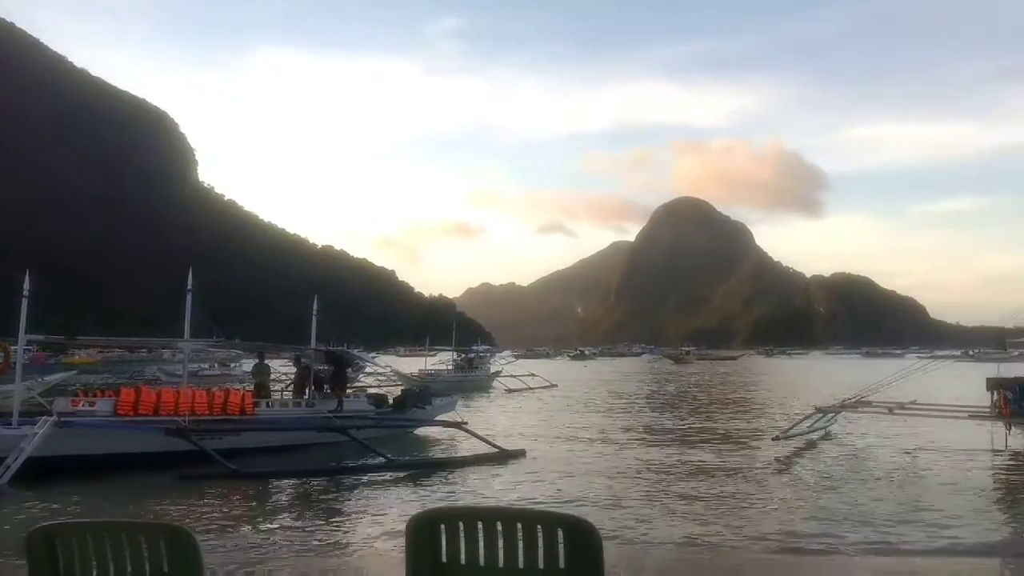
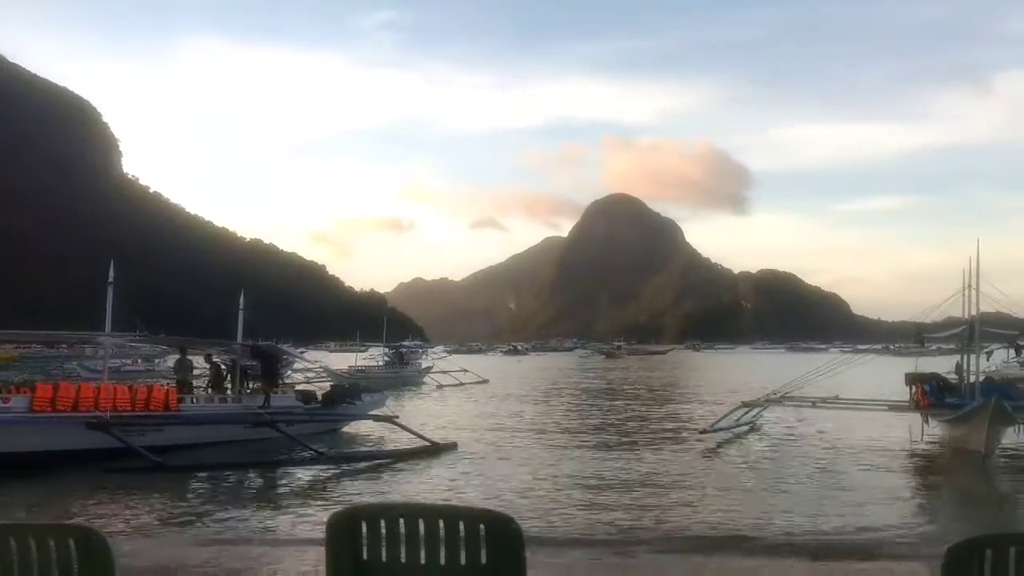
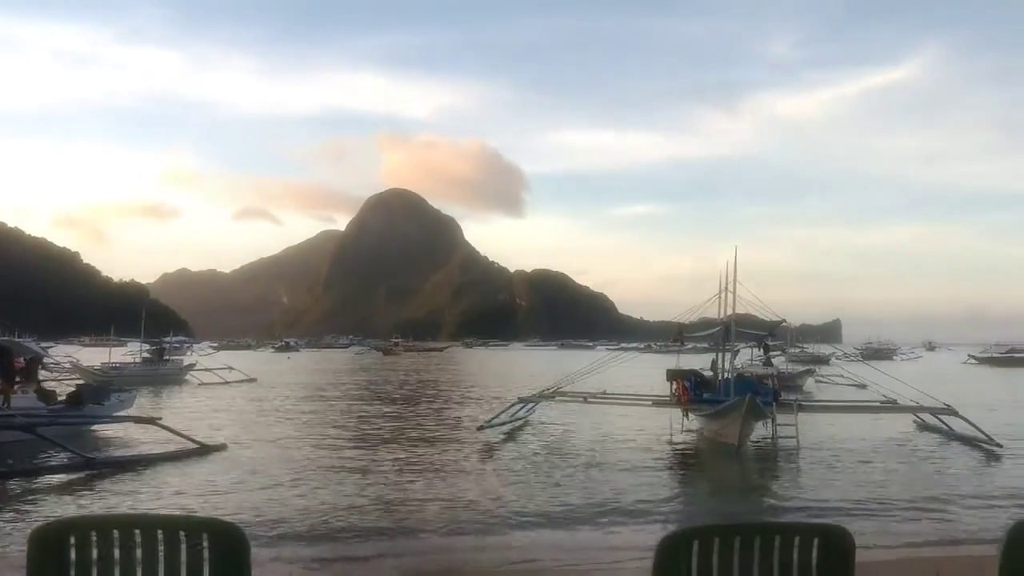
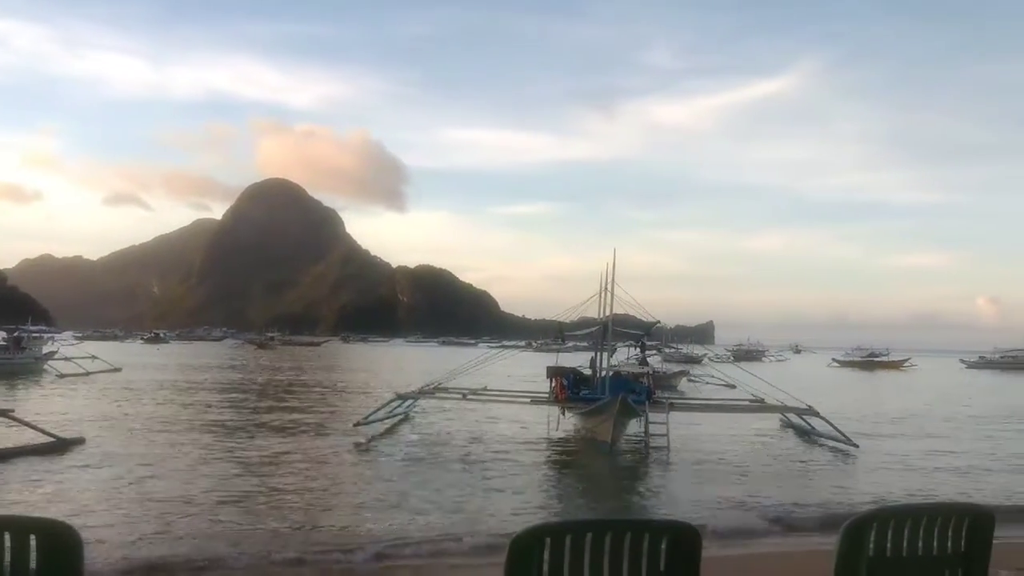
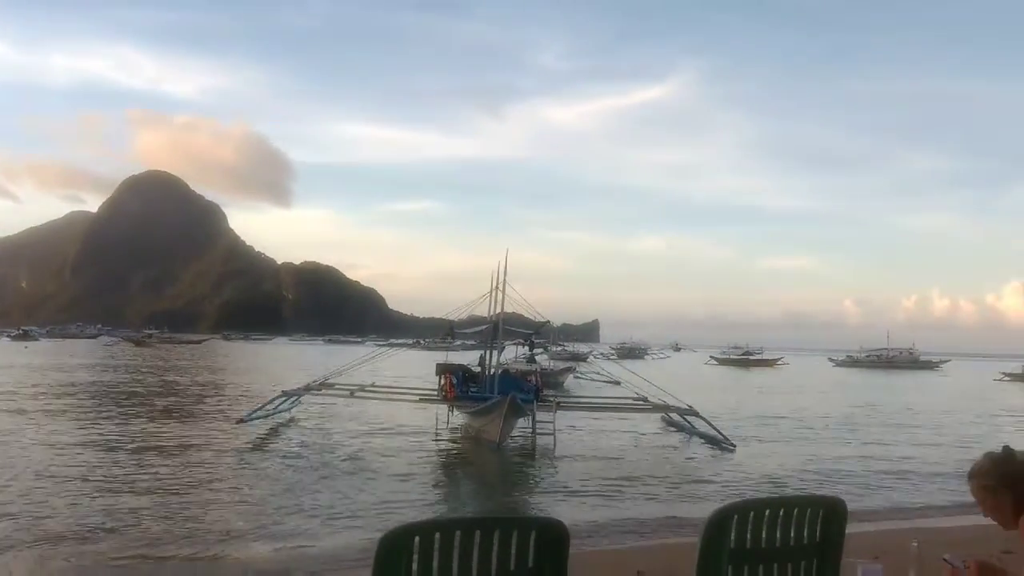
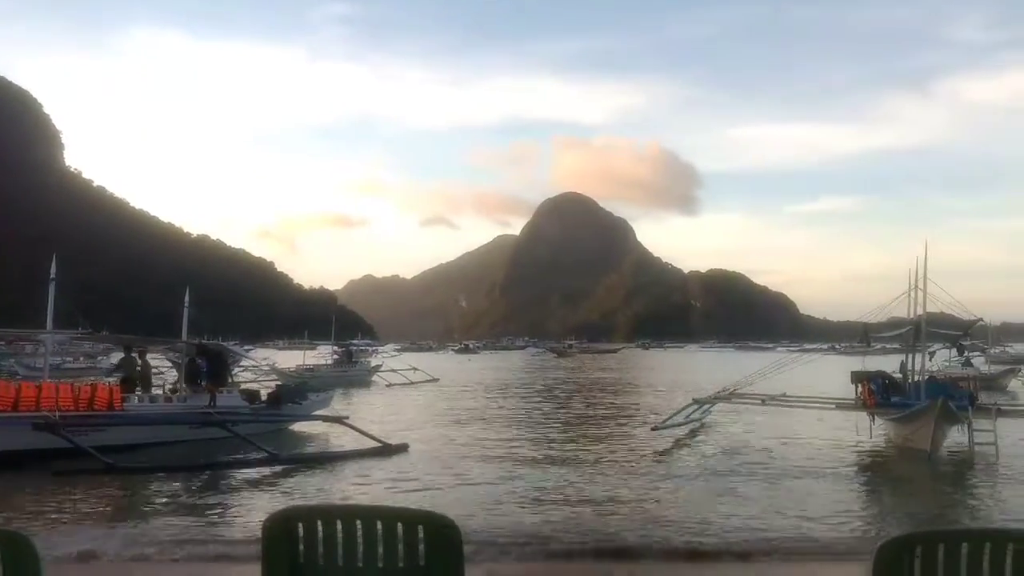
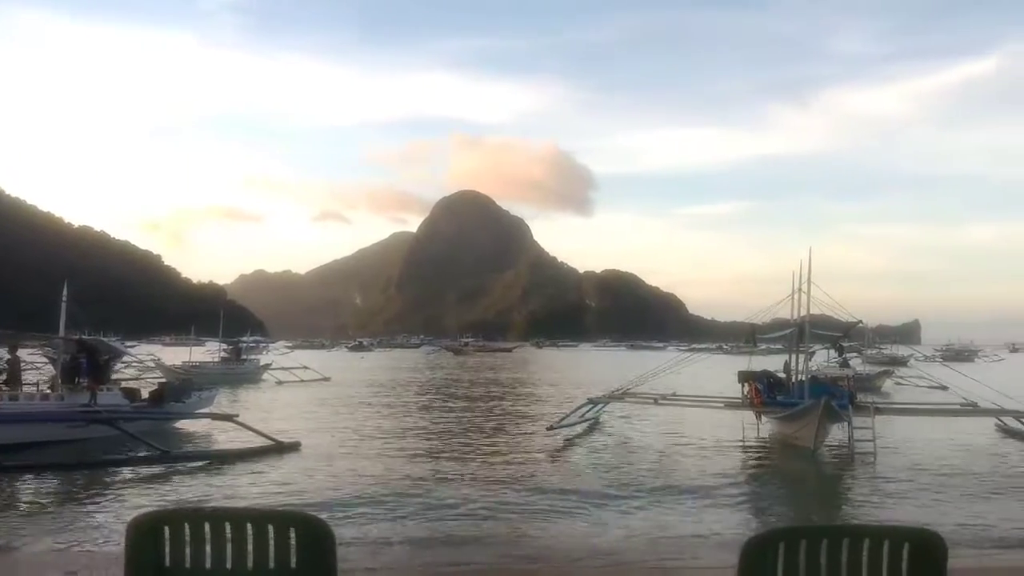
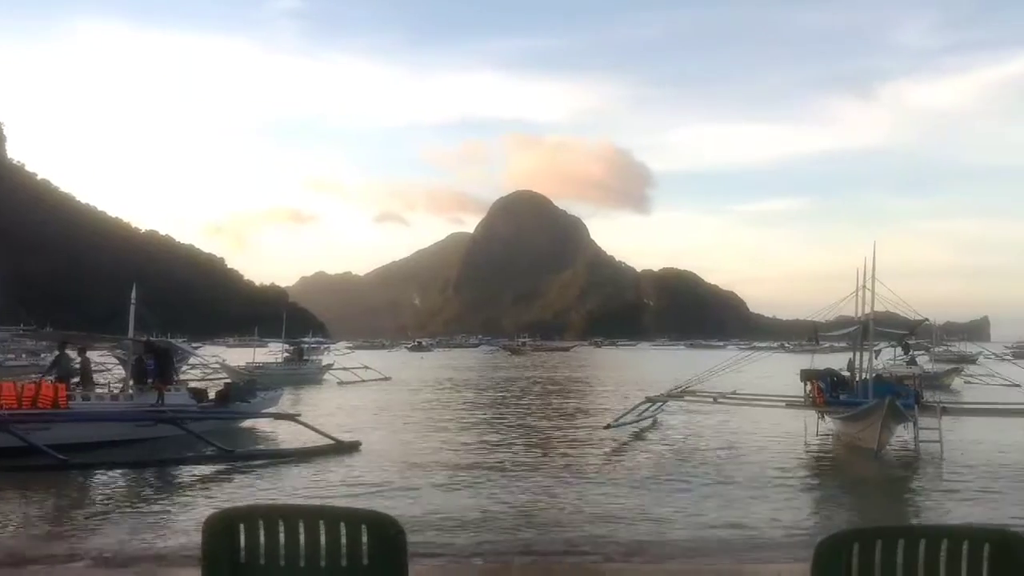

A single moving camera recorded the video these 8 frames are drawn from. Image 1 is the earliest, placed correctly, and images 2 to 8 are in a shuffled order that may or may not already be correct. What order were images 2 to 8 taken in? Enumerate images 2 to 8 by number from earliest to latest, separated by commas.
2, 6, 8, 7, 3, 4, 5
